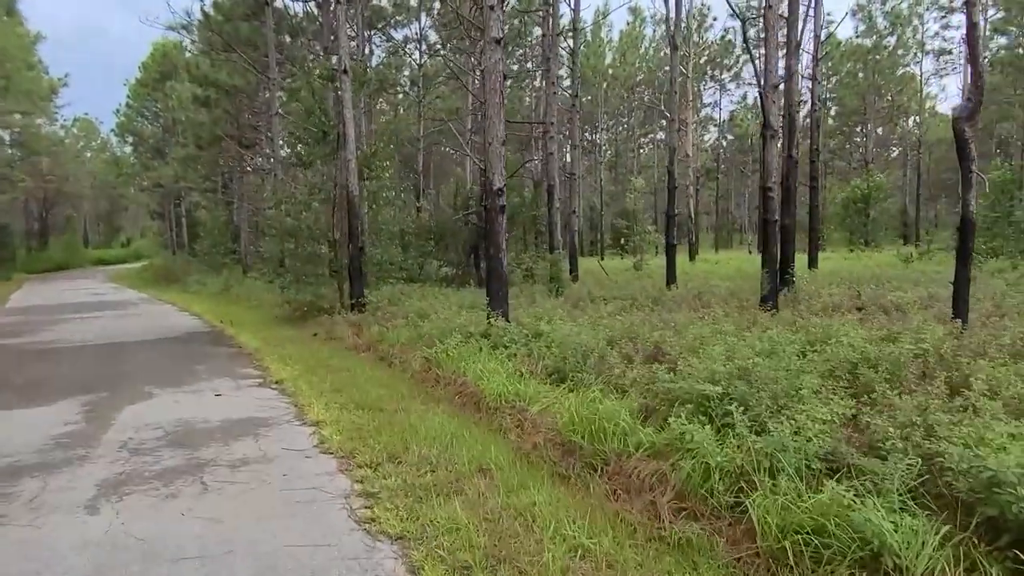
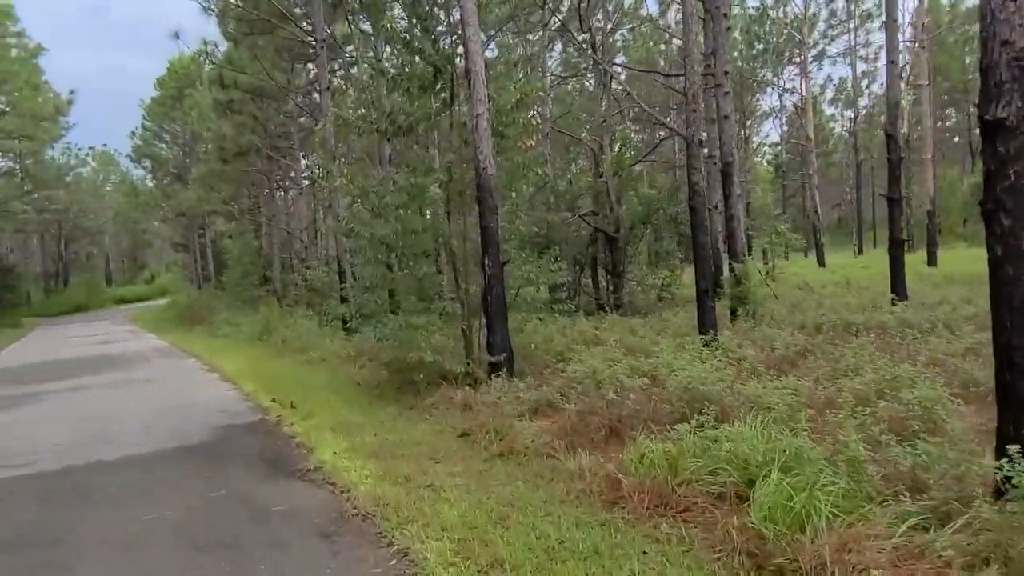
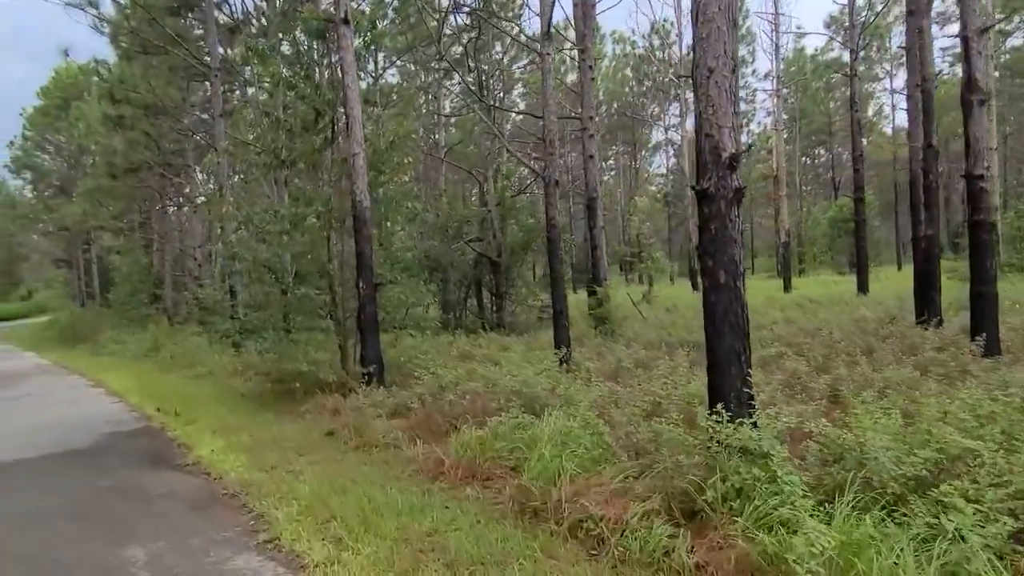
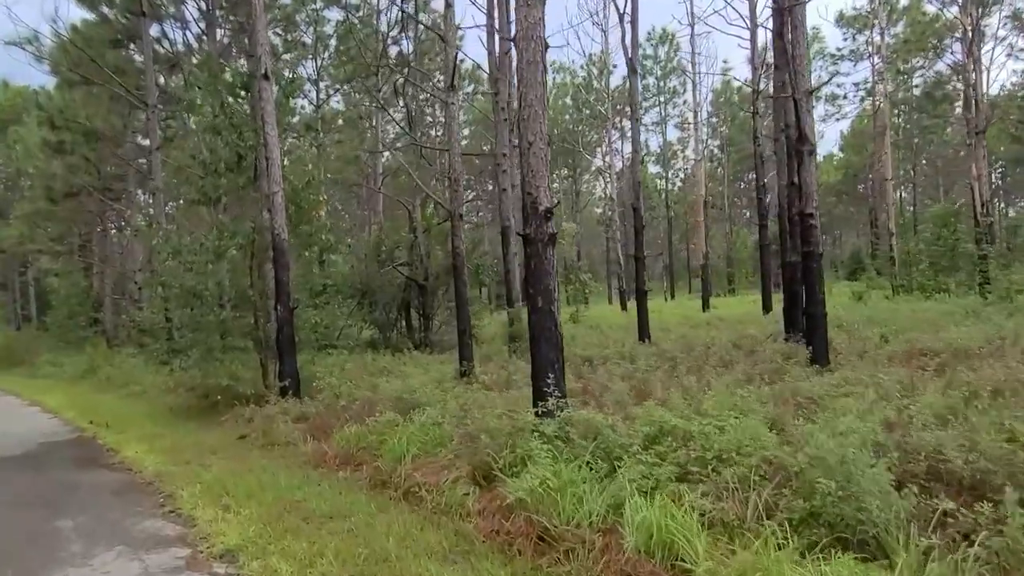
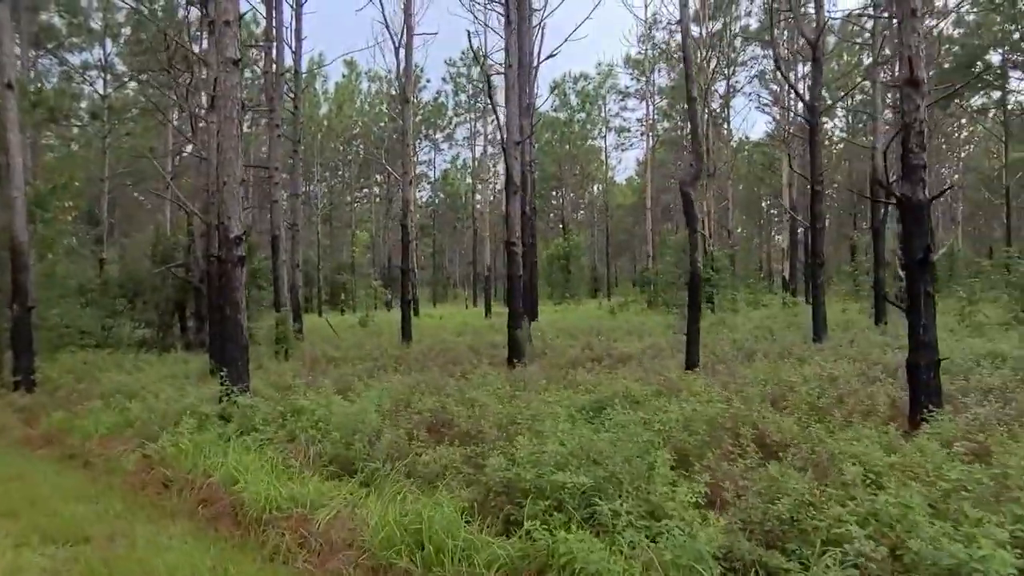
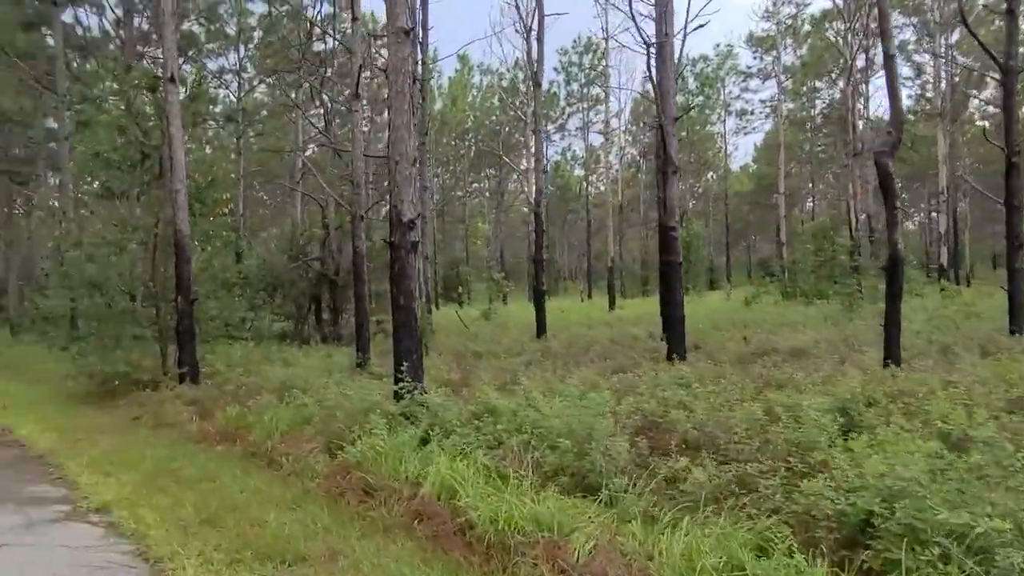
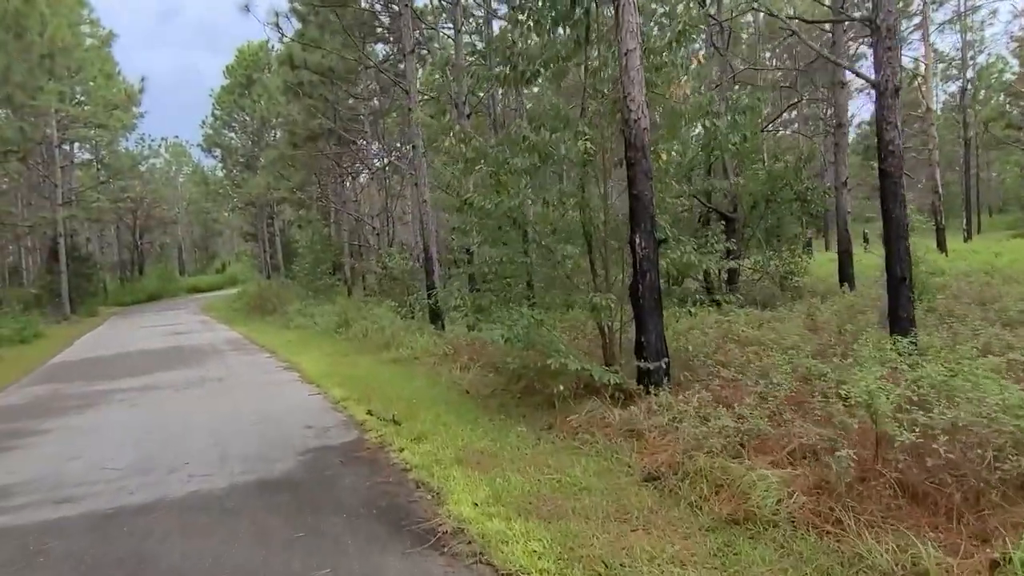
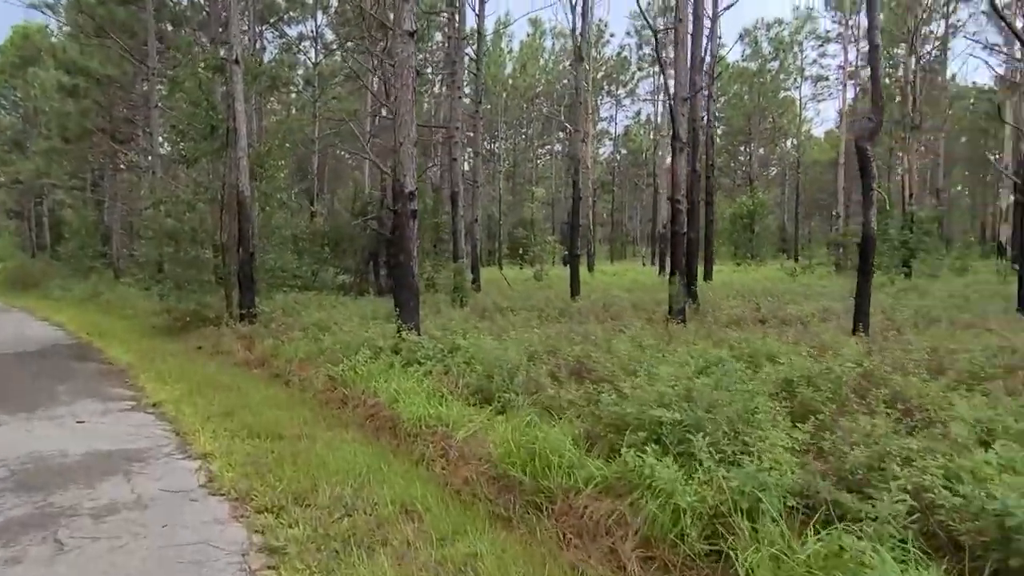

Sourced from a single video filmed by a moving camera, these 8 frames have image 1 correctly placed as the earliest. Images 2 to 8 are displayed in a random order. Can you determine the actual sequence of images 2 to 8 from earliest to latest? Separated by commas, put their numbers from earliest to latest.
8, 5, 6, 4, 3, 2, 7
